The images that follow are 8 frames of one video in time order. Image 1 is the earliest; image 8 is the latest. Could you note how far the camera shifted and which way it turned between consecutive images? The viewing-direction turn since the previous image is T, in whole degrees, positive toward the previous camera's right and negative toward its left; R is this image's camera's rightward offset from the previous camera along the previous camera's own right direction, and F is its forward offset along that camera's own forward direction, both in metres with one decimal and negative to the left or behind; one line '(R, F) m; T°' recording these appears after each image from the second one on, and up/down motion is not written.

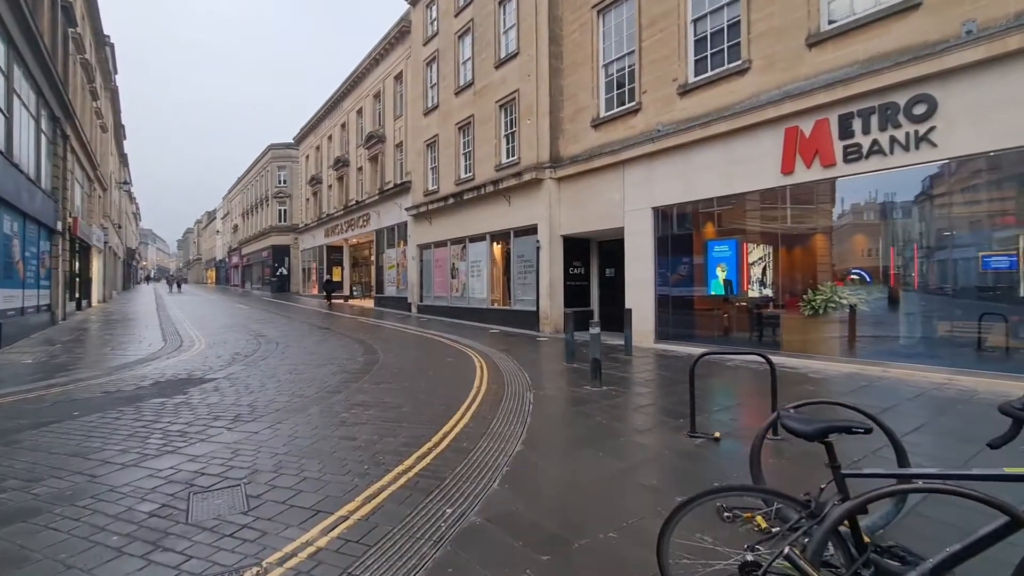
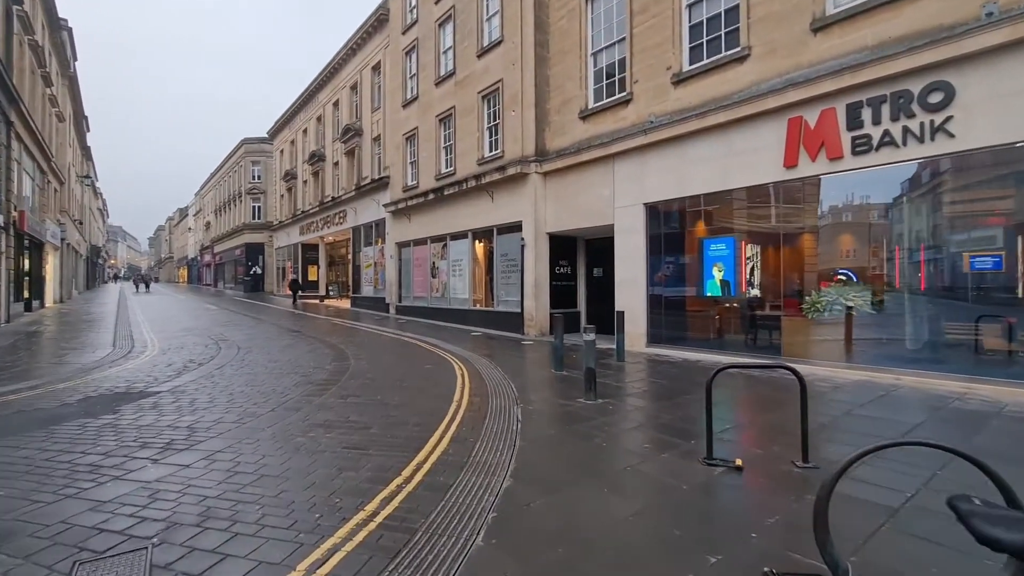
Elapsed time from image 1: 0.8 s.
(0.0, +0.8) m; +2°
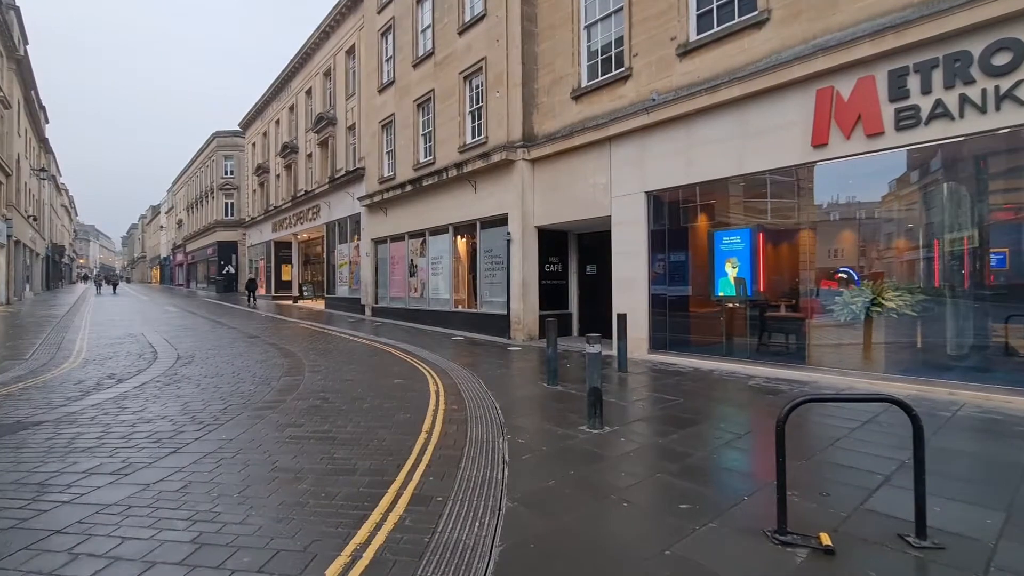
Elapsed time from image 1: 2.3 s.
(0.0, +1.4) m; +2°
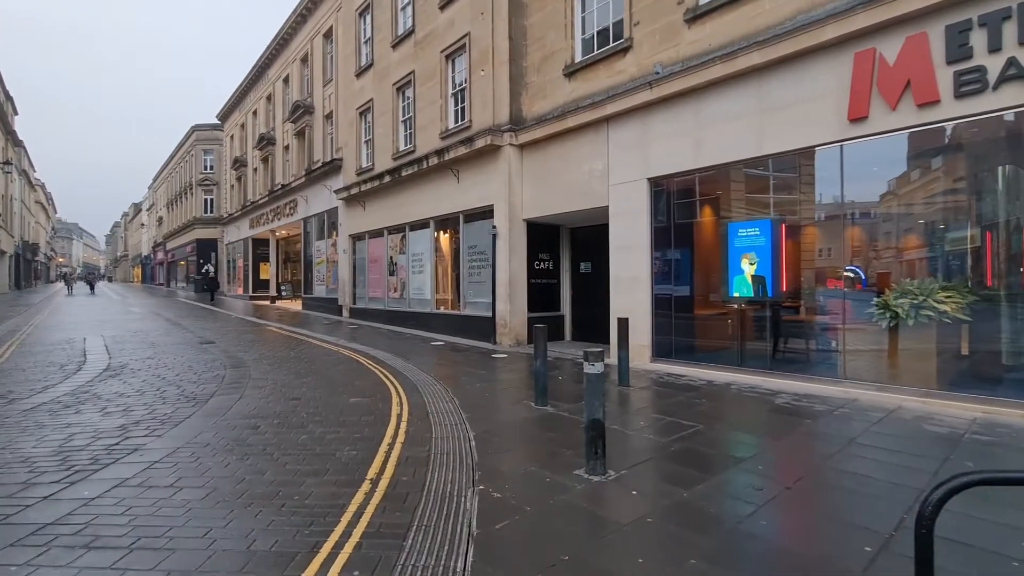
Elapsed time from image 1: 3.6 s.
(+0.1, +1.3) m; +1°
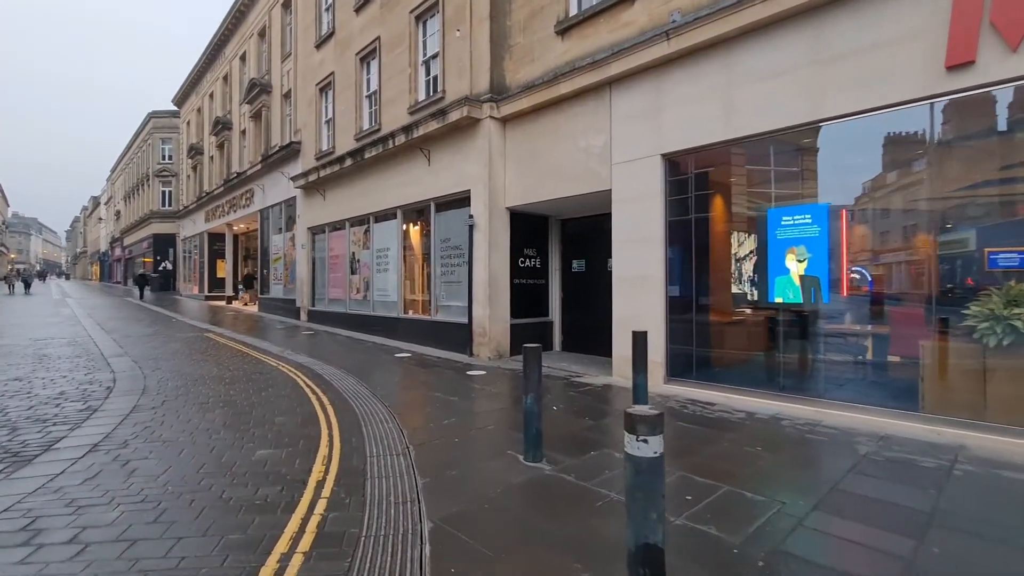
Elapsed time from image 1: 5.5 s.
(0.0, +1.9) m; +2°
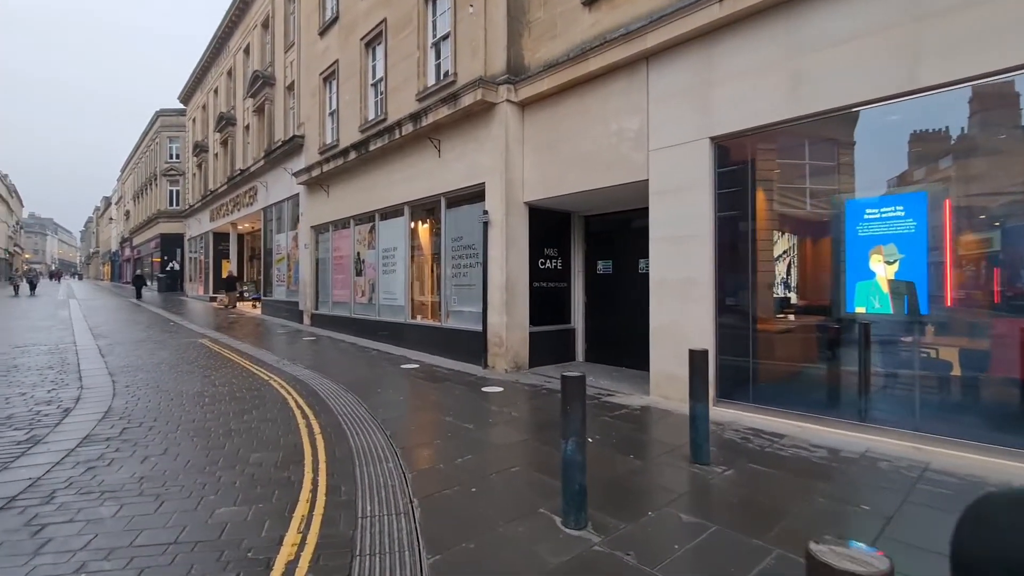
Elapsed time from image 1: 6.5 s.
(-0.2, +1.0) m; -1°
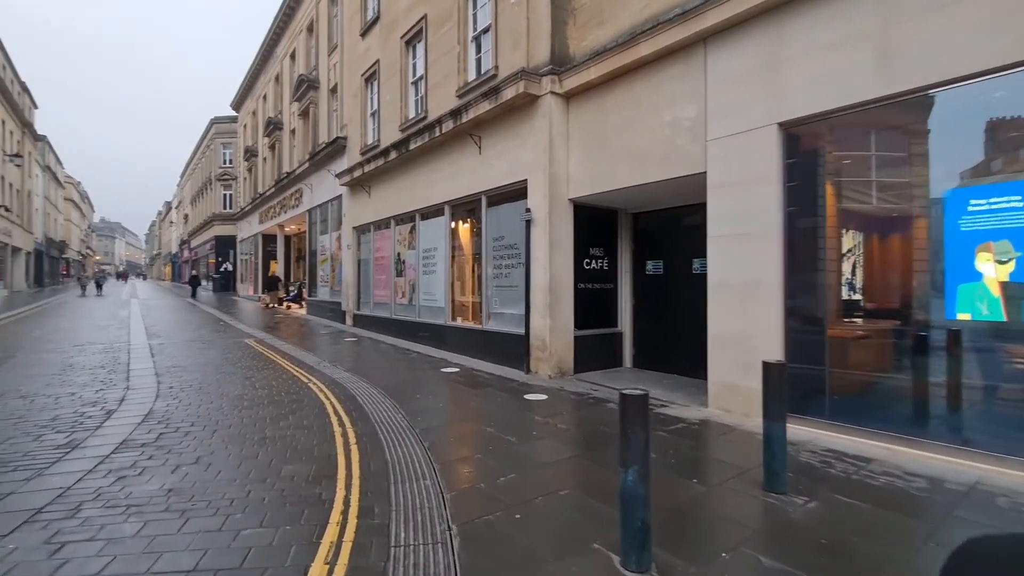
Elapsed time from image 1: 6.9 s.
(-0.1, +0.4) m; -5°
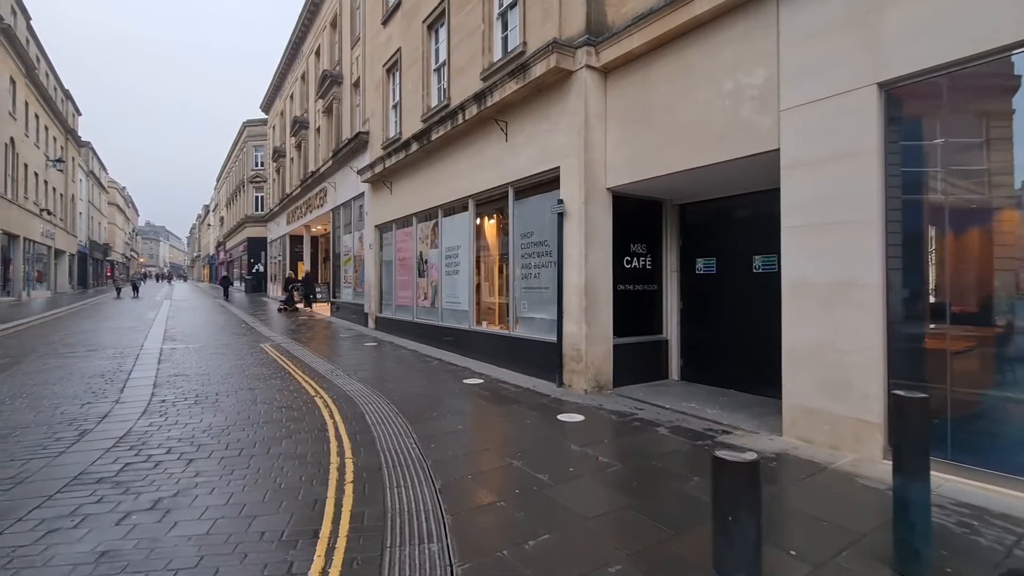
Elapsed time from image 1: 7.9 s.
(0.0, +1.0) m; -3°
